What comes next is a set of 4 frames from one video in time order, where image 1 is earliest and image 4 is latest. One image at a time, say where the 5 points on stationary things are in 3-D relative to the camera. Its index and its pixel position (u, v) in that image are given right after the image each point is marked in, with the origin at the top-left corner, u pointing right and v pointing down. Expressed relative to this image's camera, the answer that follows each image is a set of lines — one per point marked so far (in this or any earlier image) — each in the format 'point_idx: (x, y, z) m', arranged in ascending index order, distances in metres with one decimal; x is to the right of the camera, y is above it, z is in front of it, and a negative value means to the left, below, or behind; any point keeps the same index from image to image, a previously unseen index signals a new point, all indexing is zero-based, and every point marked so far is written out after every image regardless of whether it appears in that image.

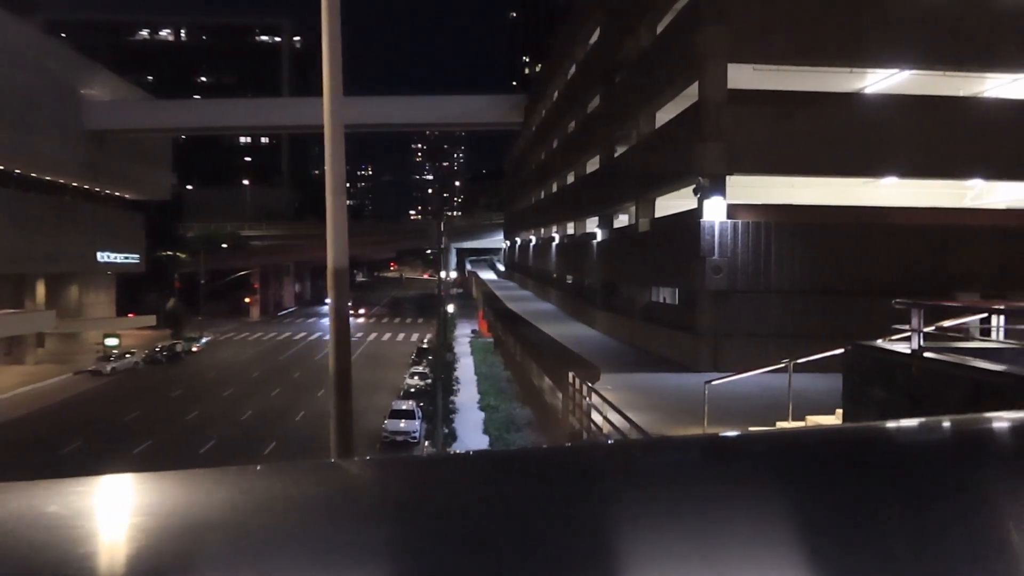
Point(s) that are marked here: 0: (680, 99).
0: (+3.2, +3.5, +14.8) m
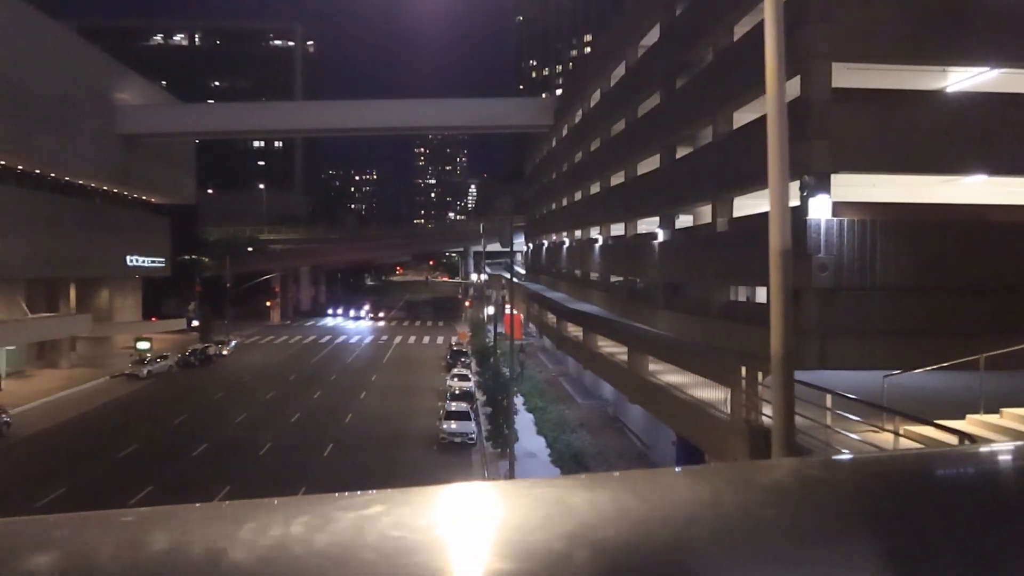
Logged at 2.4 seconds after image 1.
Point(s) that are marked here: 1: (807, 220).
0: (+4.7, +3.5, +14.9) m
1: (+4.3, +1.0, +11.8) m
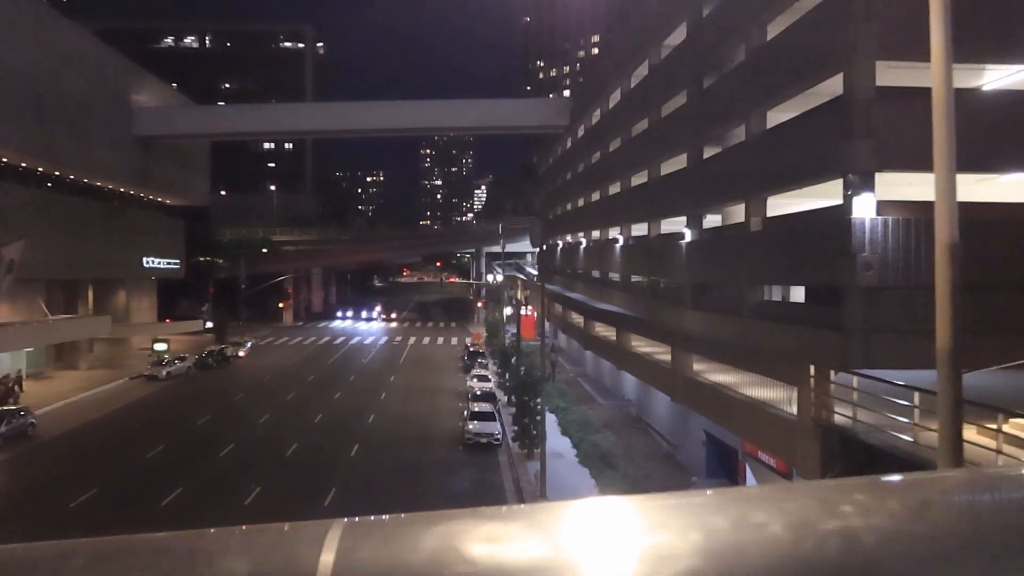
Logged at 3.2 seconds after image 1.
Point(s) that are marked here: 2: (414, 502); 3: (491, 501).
0: (+5.3, +3.5, +14.8) m
1: (+4.9, +1.0, +11.8) m
2: (-2.1, -4.4, +16.8) m
3: (-0.4, -4.5, +17.4) m
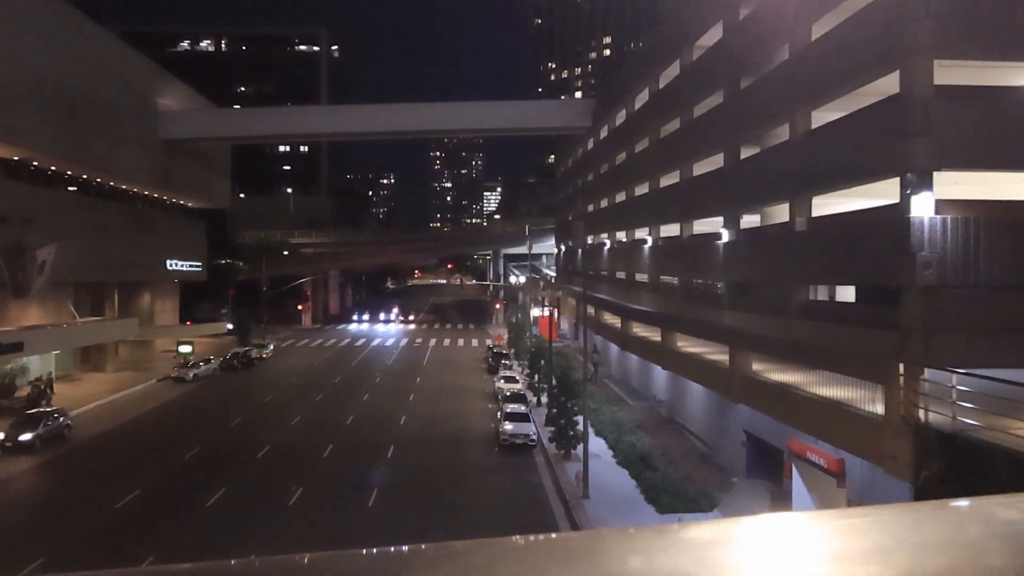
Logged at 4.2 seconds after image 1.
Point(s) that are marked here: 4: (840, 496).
0: (+6.2, +3.5, +14.8) m
1: (+5.8, +1.0, +11.7) m
2: (-1.2, -4.5, +16.8) m
3: (+0.5, -4.6, +17.4) m
4: (+5.8, -3.7, +14.3) m
